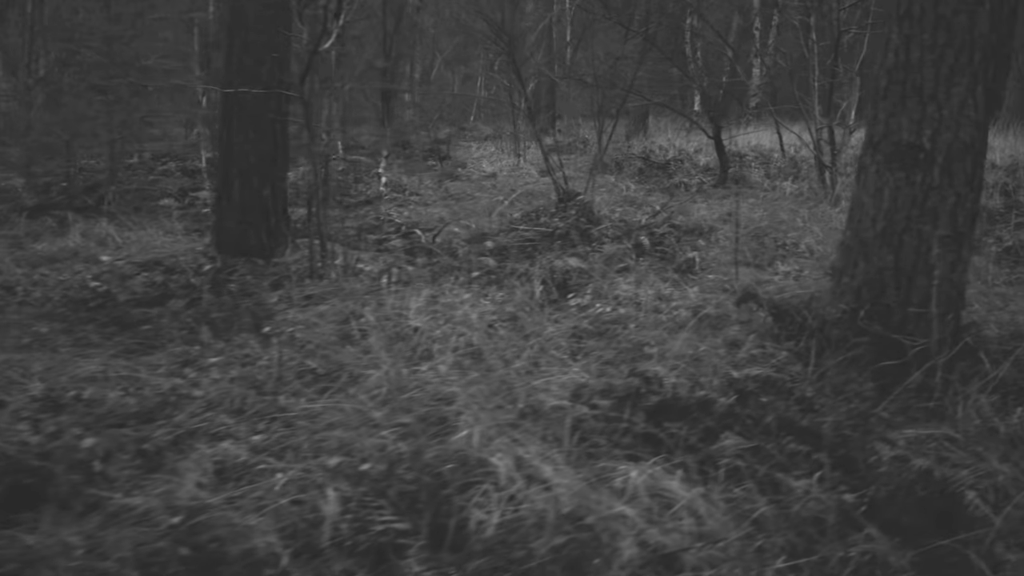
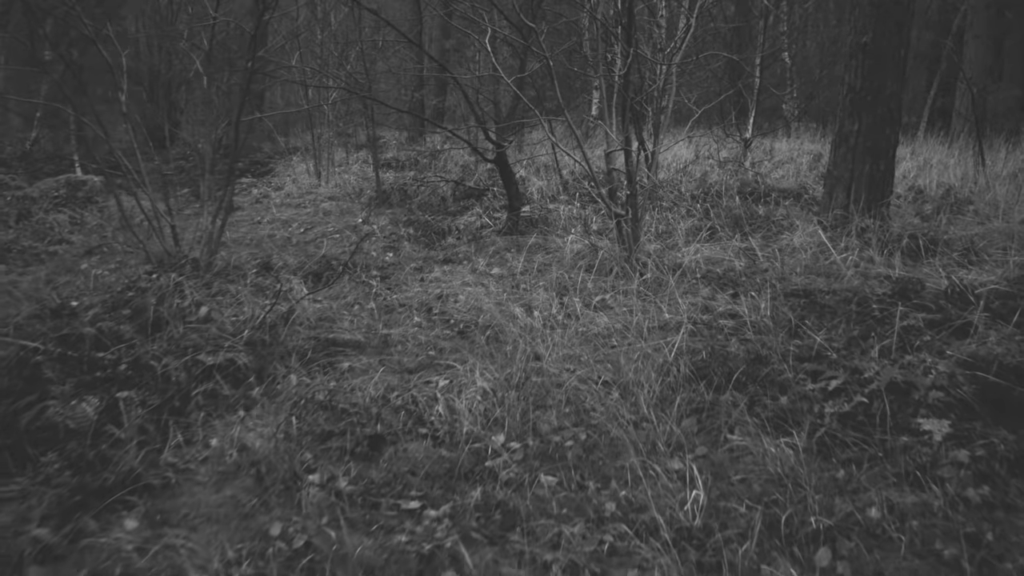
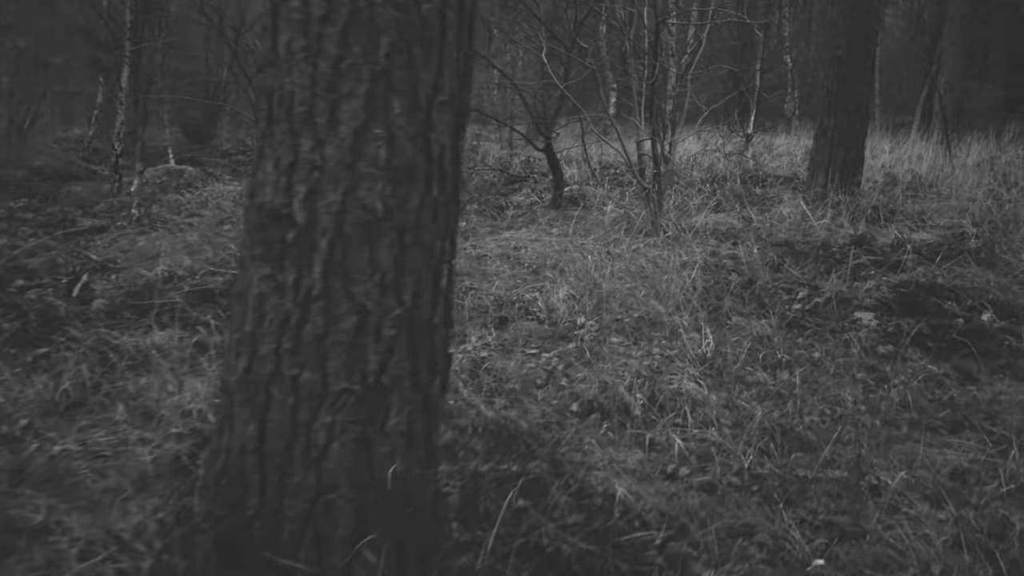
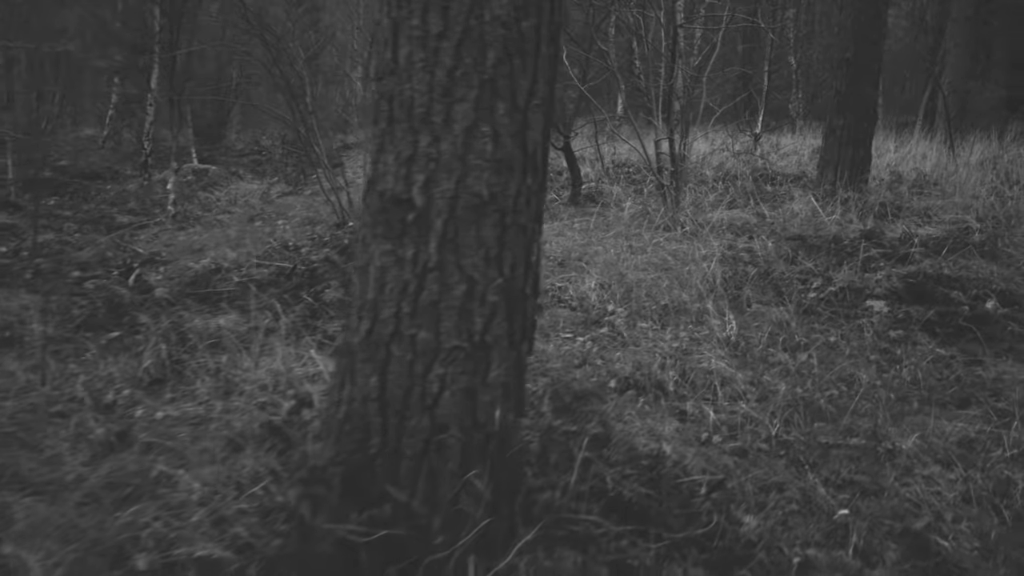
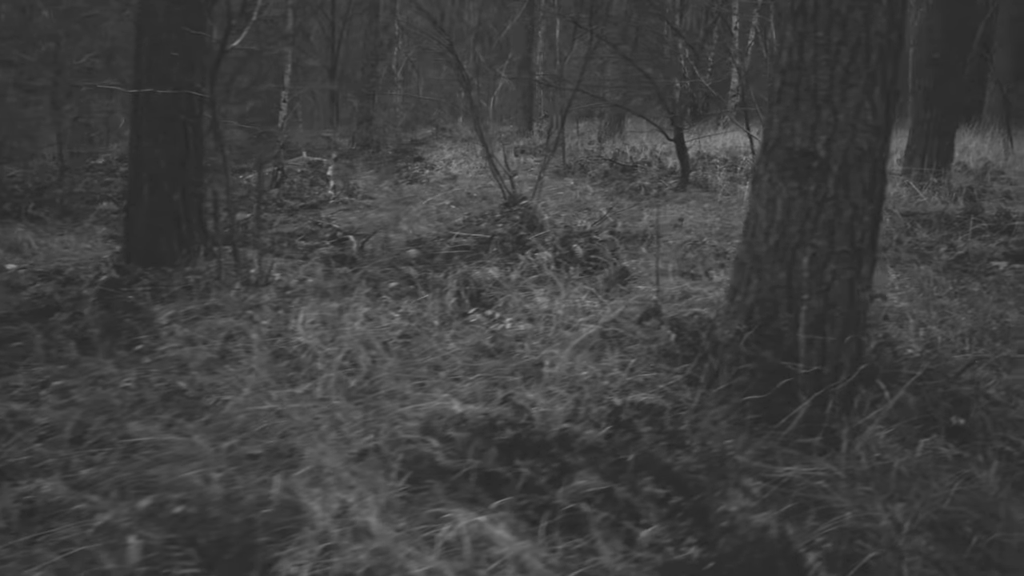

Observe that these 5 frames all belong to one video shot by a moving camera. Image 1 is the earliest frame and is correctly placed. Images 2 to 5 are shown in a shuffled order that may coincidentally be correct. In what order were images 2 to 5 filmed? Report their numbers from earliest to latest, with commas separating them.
5, 4, 3, 2
